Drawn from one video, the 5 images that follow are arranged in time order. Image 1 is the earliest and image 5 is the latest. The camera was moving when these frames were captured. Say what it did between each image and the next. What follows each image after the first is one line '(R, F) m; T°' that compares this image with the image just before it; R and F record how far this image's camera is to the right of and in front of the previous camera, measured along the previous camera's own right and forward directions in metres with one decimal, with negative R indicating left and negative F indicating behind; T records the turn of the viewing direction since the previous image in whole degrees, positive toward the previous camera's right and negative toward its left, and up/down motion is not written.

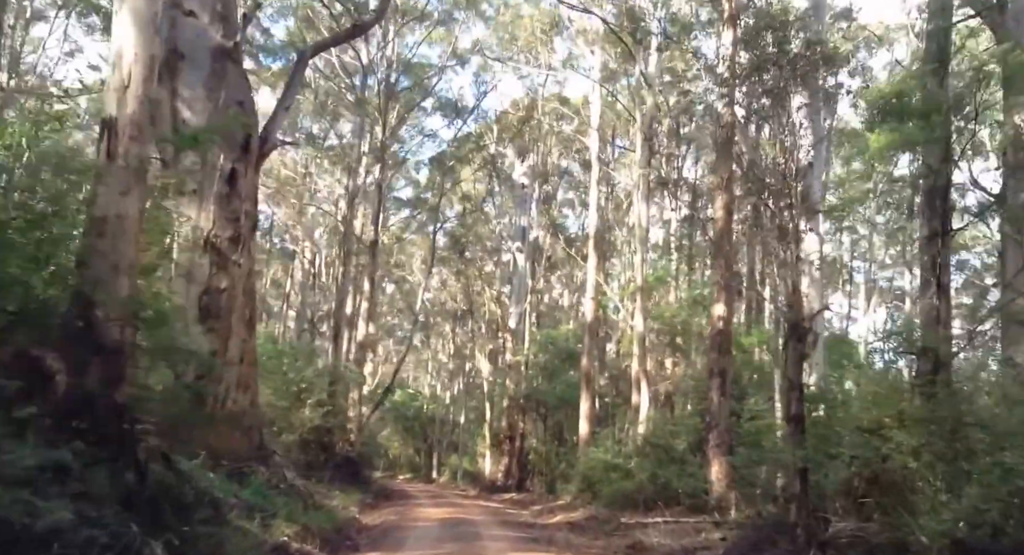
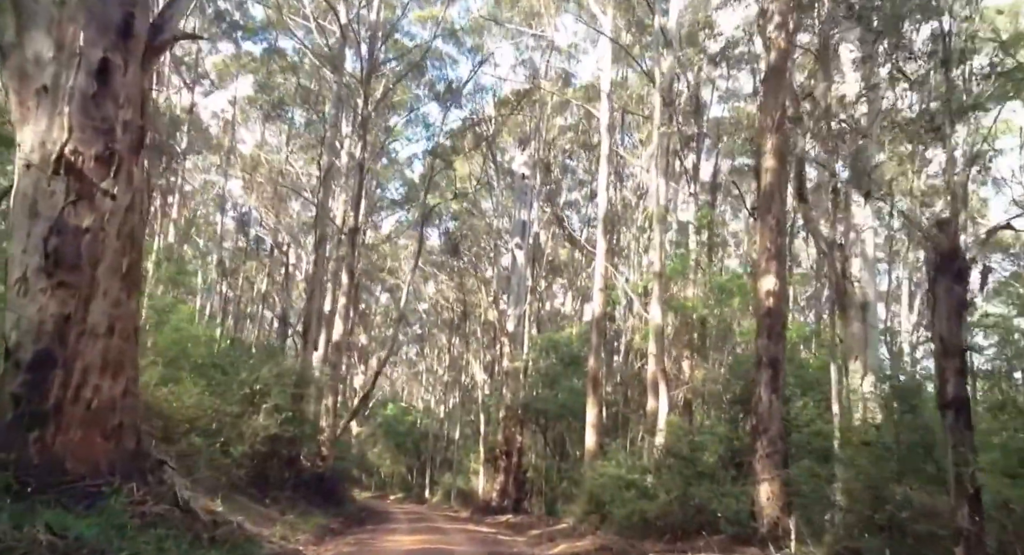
(+0.1, +3.1) m; 0°
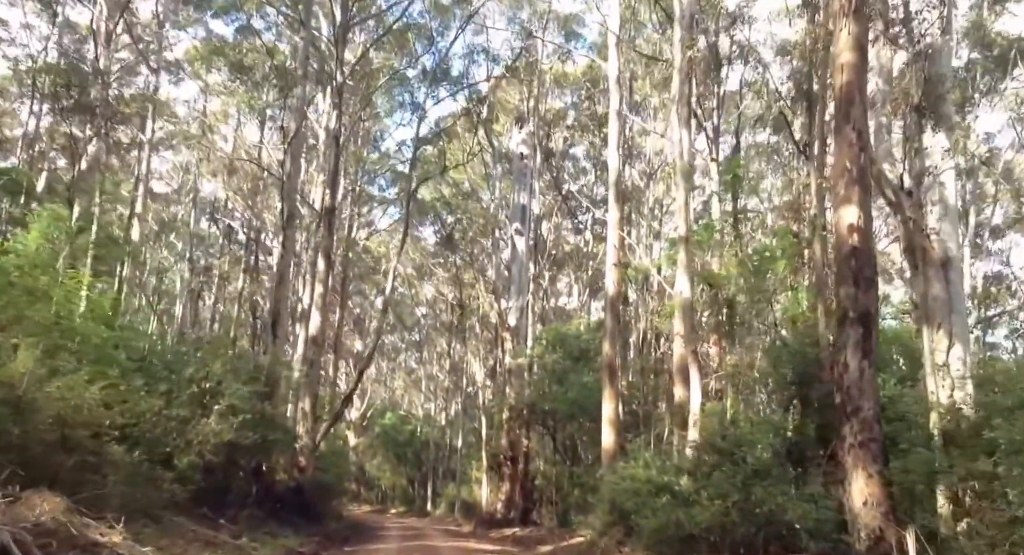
(0.0, +2.8) m; 0°
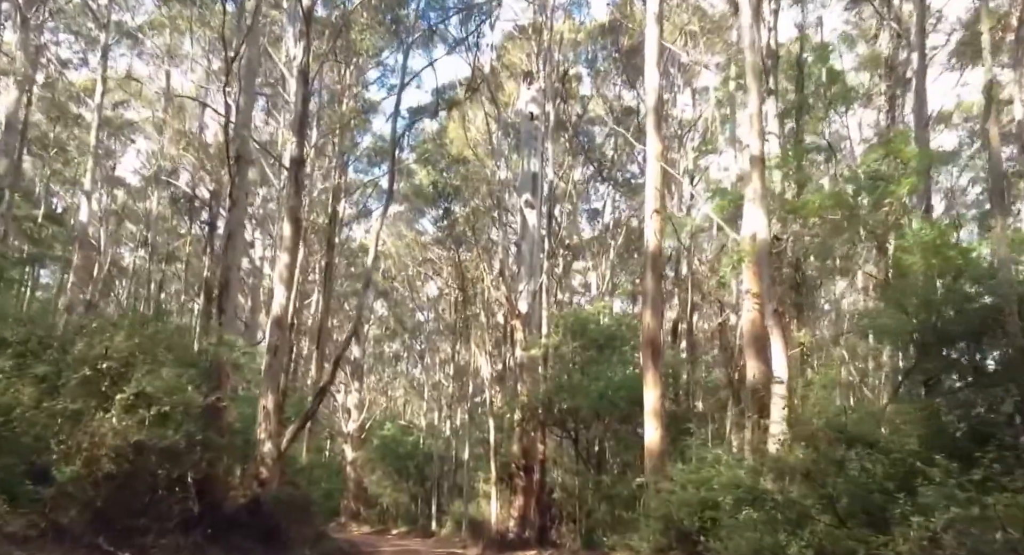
(-0.1, +3.9) m; 0°
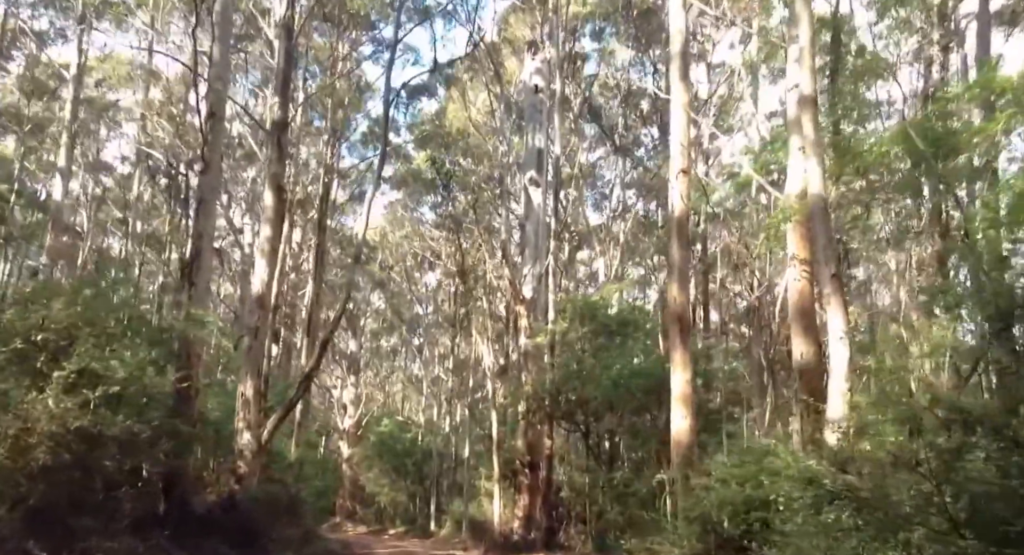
(-0.1, +1.6) m; 0°
